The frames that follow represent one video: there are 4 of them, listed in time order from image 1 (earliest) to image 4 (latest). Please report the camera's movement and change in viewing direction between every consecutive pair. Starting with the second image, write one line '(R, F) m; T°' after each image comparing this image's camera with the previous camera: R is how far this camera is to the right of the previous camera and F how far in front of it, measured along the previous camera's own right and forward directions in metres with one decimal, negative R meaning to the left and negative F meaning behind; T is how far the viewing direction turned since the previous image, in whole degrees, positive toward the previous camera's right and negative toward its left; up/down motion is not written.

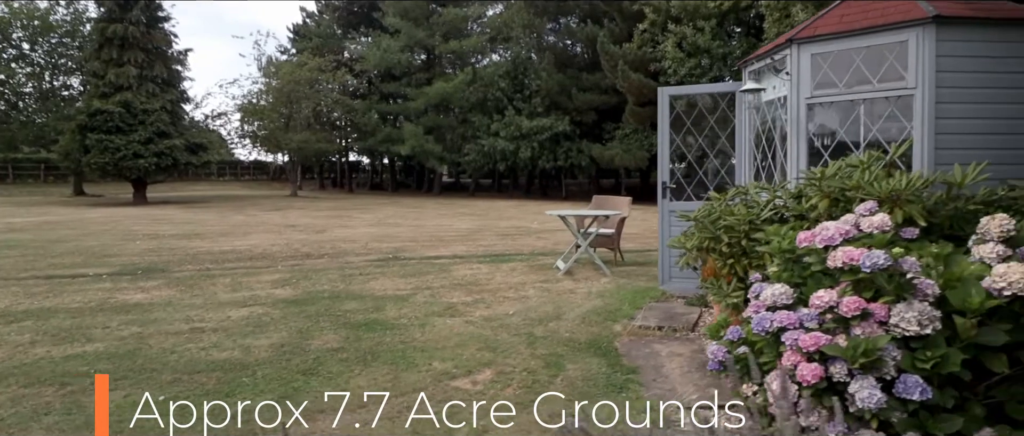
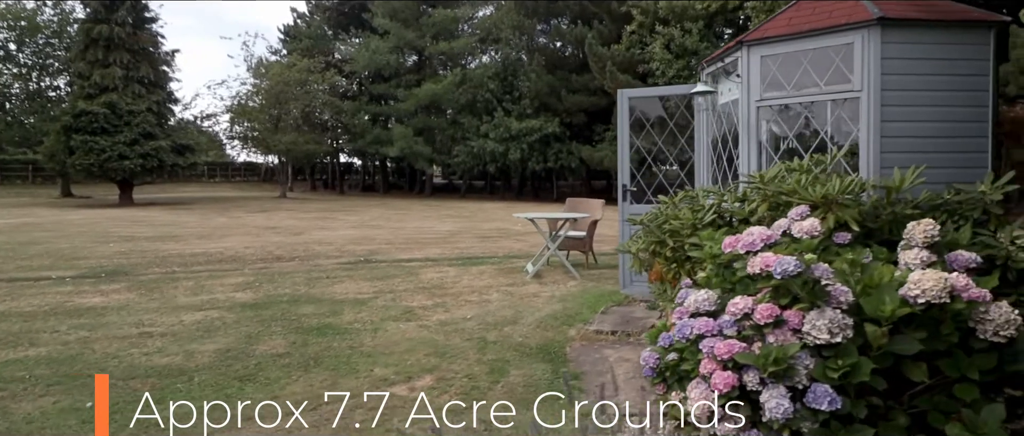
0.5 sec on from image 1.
(+0.4, +0.1) m; 0°
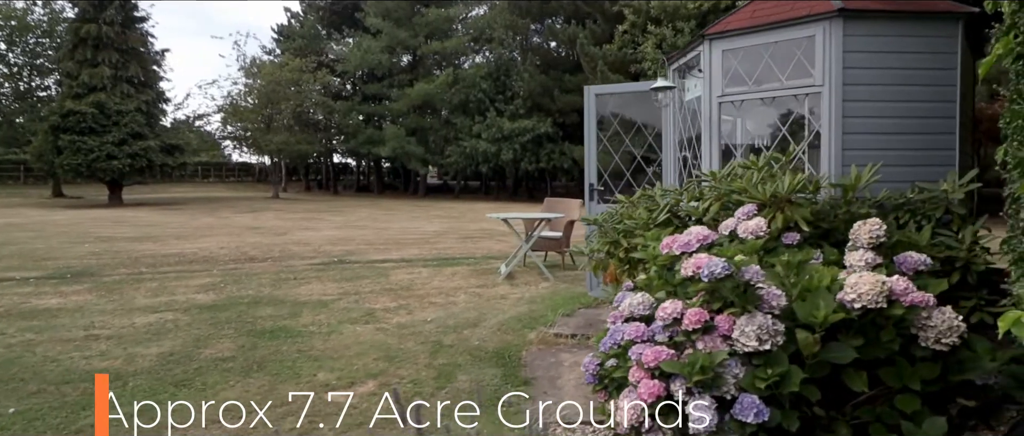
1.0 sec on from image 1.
(+0.4, +0.2) m; 0°
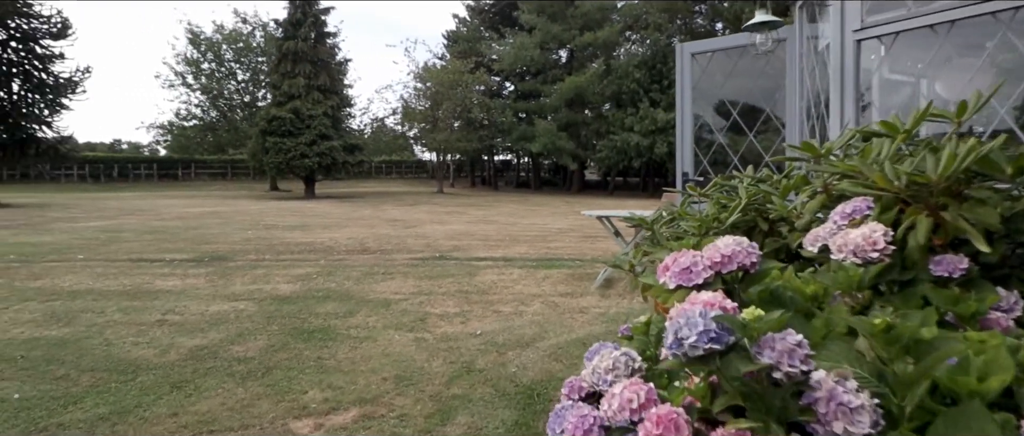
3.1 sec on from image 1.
(+0.9, +1.2) m; -18°
